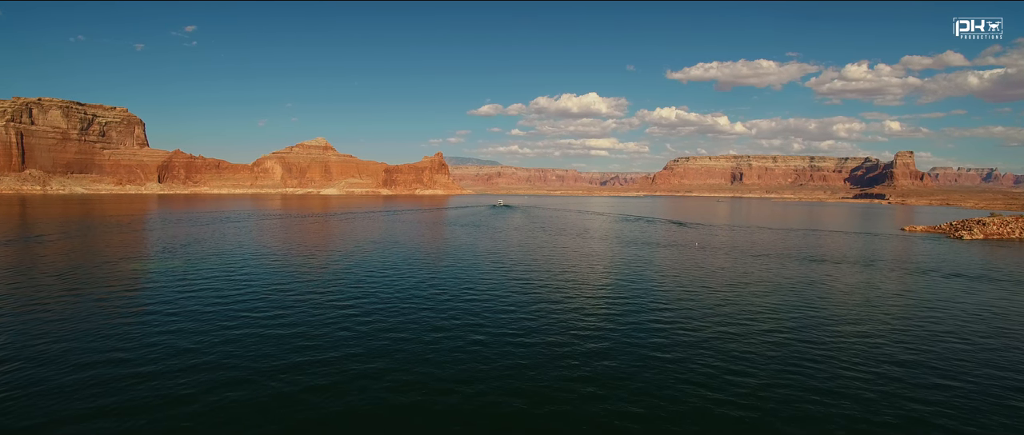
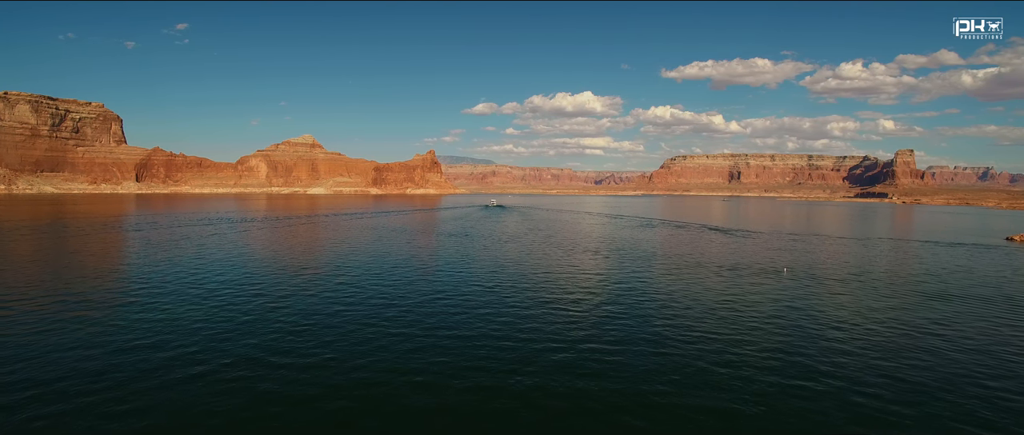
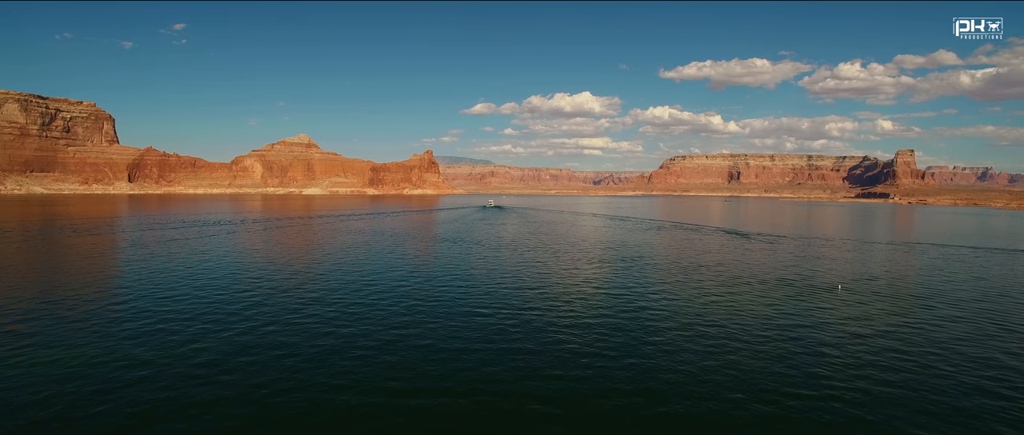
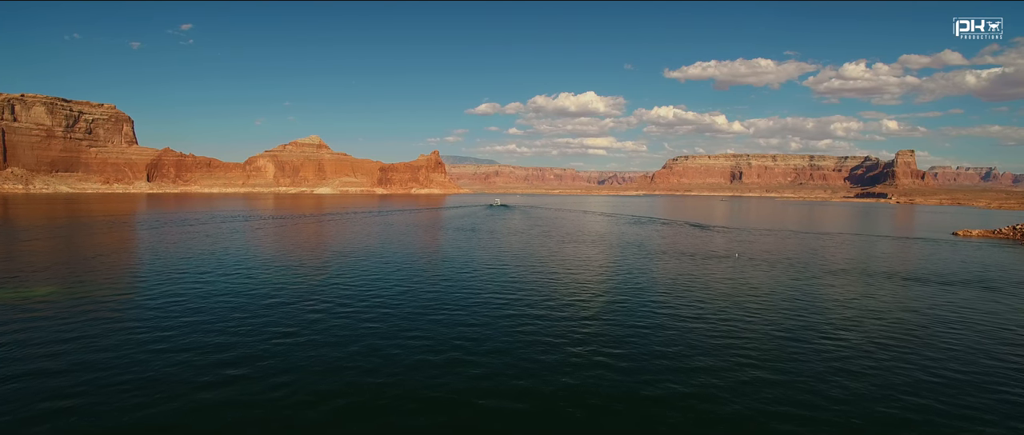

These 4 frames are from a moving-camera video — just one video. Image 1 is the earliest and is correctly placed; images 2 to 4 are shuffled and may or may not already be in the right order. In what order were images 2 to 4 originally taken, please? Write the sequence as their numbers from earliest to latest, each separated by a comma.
4, 2, 3
